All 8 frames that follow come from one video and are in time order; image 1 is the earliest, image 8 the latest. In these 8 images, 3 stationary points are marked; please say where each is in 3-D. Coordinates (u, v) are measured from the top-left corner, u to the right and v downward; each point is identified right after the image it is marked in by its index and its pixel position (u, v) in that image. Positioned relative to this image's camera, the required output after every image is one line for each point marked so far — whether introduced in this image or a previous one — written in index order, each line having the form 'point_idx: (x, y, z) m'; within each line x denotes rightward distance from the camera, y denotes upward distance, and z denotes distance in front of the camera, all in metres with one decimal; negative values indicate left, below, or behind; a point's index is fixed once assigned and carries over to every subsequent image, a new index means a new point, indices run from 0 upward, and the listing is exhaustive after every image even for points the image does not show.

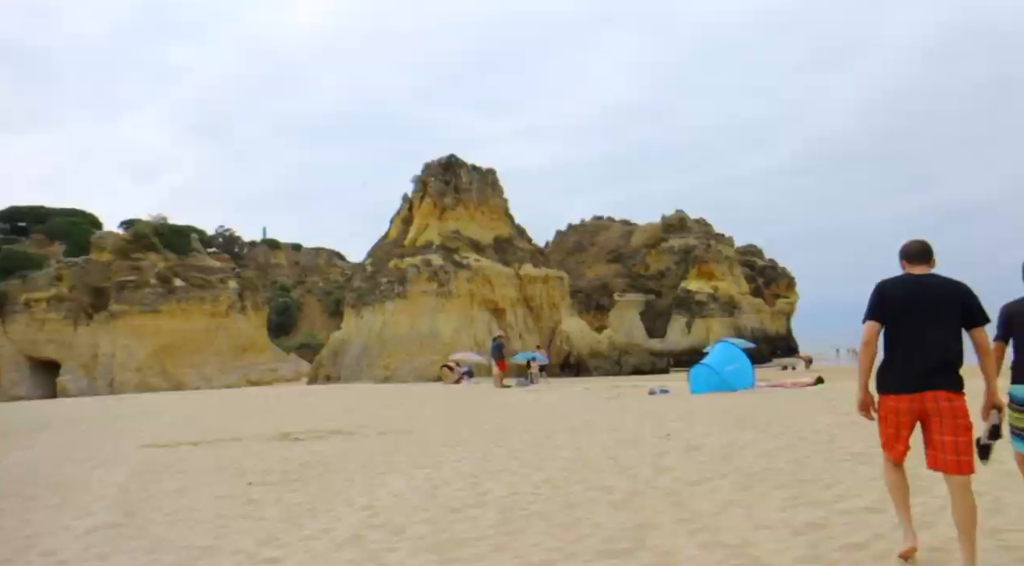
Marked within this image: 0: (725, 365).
0: (+4.1, -1.6, +14.8) m
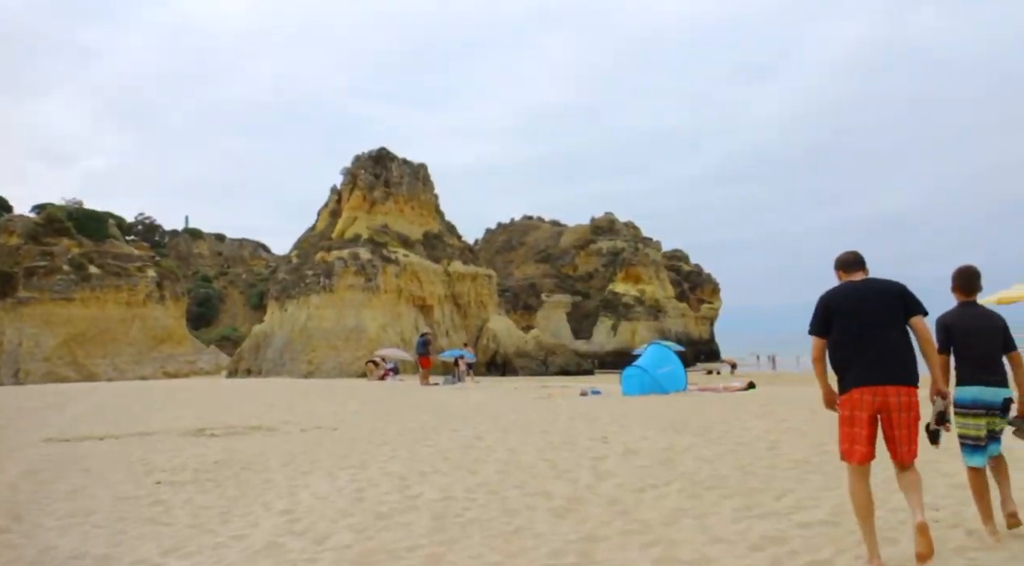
0: (+2.8, -1.6, +14.8) m
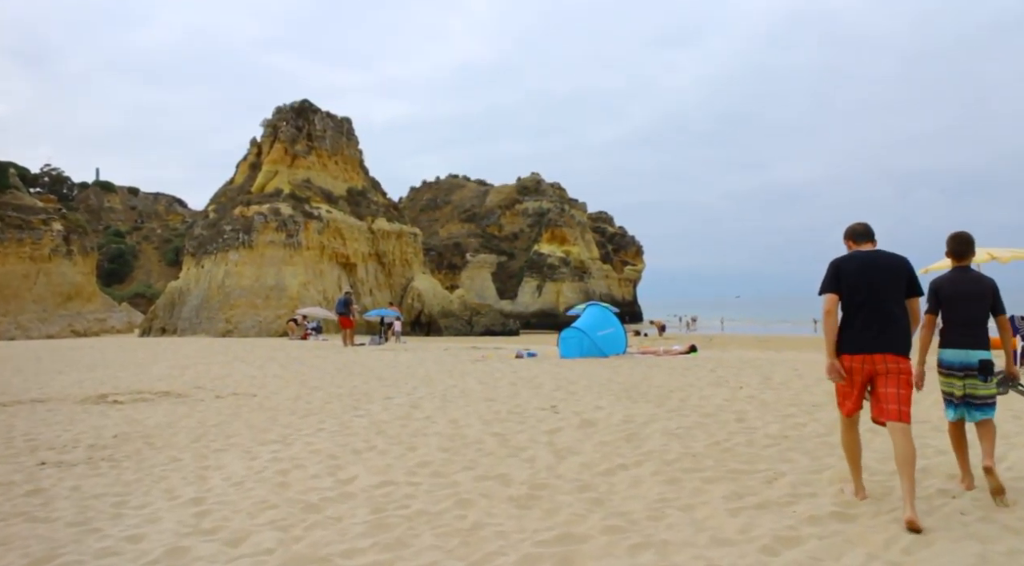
0: (+1.6, -0.9, +14.3) m
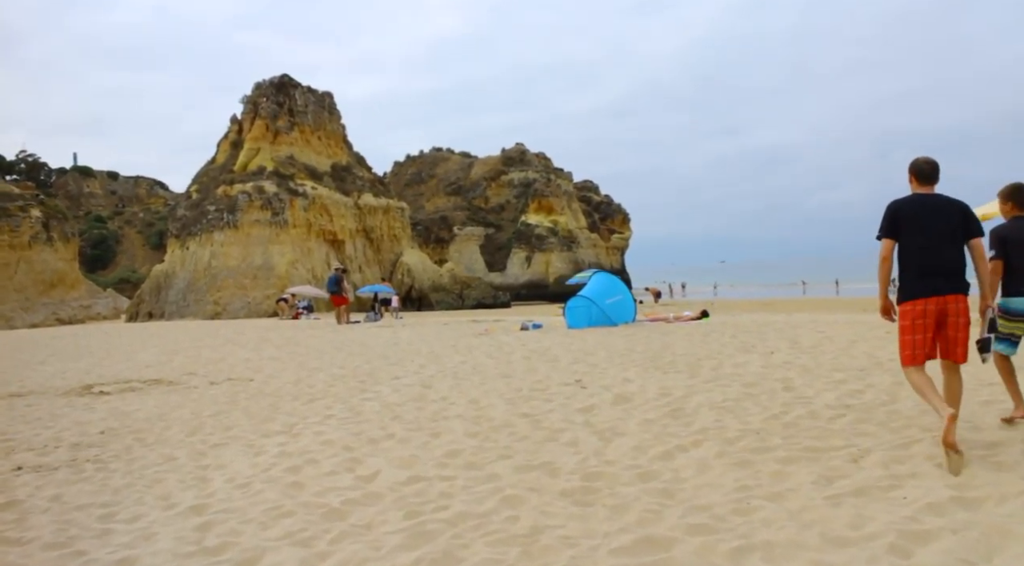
0: (+1.6, -0.3, +13.7) m
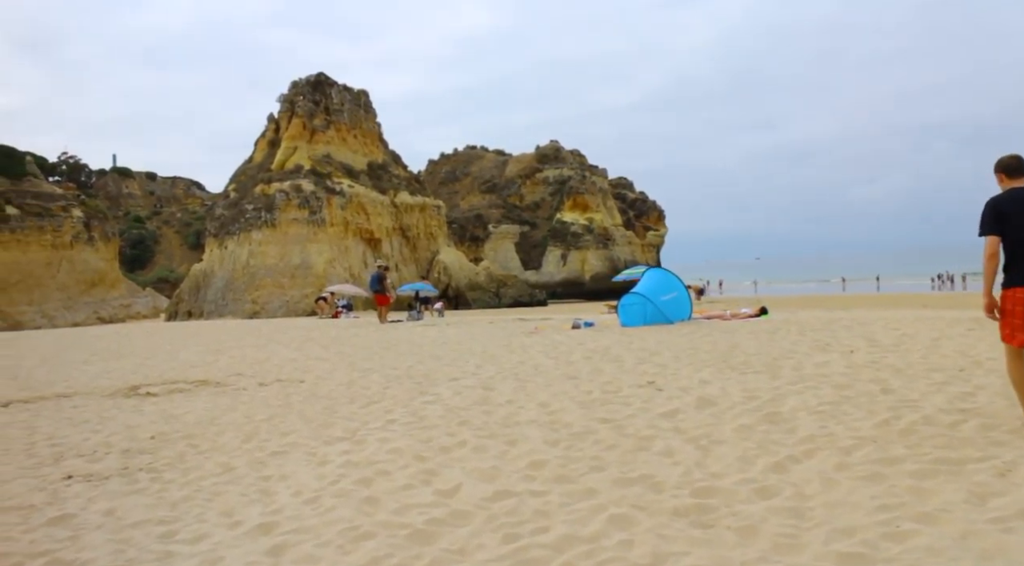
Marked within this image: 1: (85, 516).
0: (+2.5, -0.2, +13.2) m
1: (-2.2, -1.2, +3.9) m
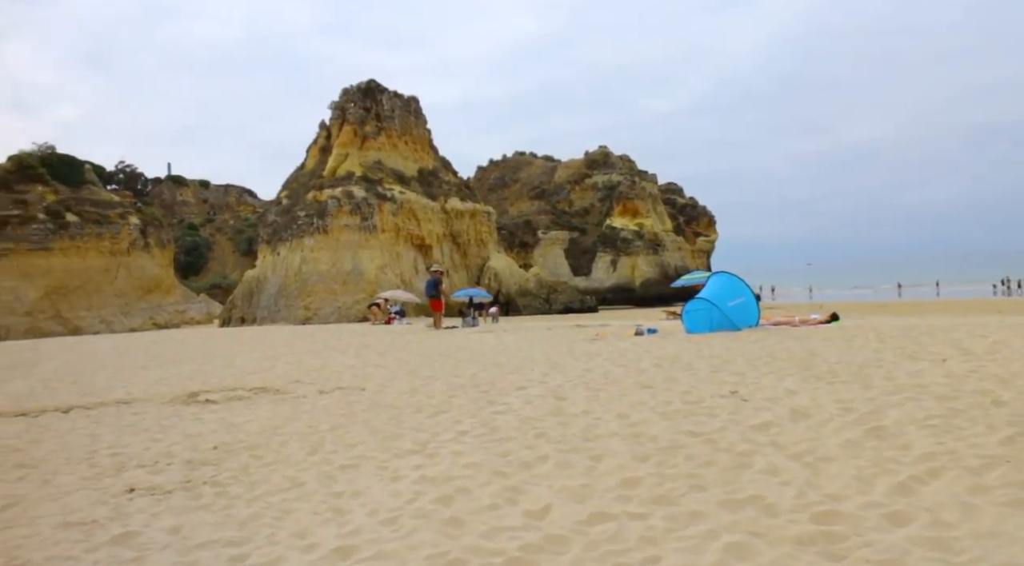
0: (+3.5, -0.3, +12.7) m
1: (-1.7, -1.2, +3.7) m
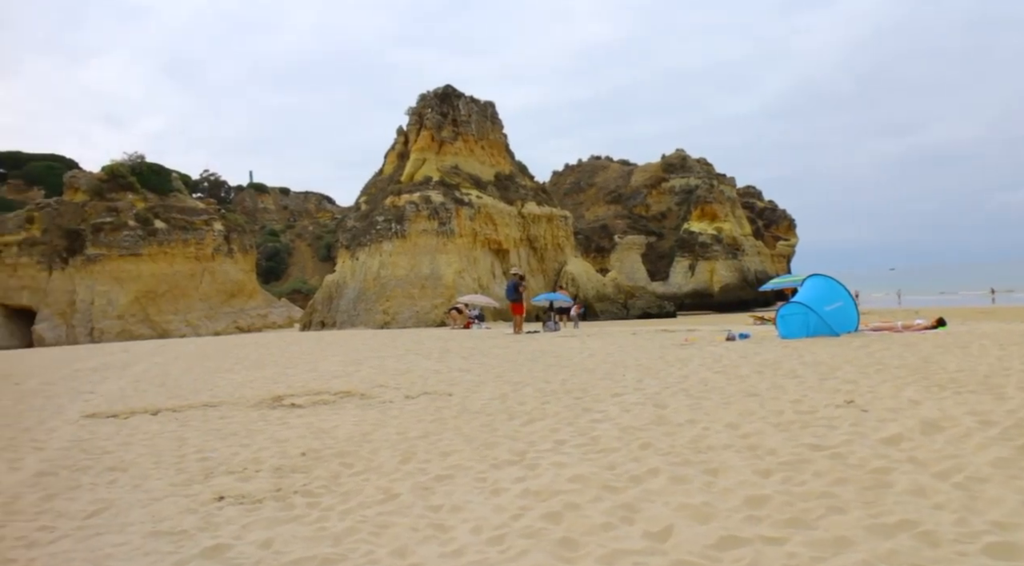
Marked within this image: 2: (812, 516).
0: (+4.9, -0.3, +12.0) m
1: (-1.2, -1.2, +3.5) m
2: (+1.3, -1.0, +3.2) m
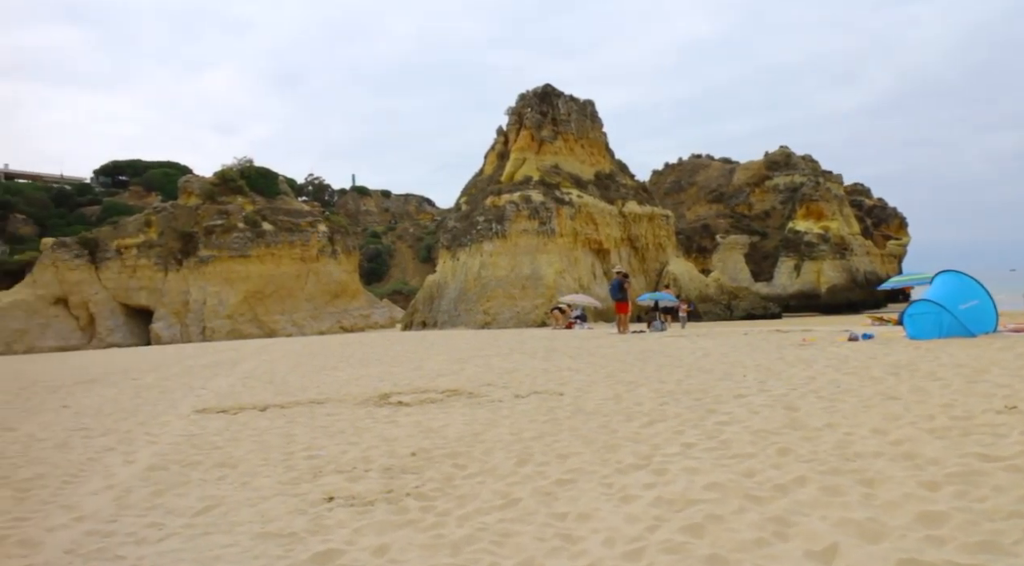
0: (+6.4, -0.3, +10.9) m
1: (-0.7, -1.1, +3.3) m
2: (+1.8, -0.9, +2.7) m
